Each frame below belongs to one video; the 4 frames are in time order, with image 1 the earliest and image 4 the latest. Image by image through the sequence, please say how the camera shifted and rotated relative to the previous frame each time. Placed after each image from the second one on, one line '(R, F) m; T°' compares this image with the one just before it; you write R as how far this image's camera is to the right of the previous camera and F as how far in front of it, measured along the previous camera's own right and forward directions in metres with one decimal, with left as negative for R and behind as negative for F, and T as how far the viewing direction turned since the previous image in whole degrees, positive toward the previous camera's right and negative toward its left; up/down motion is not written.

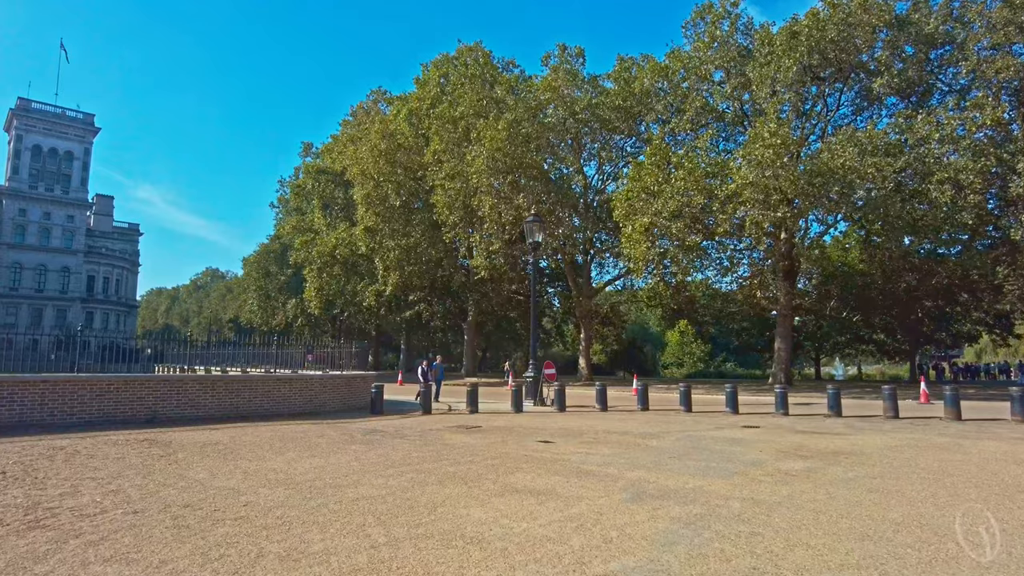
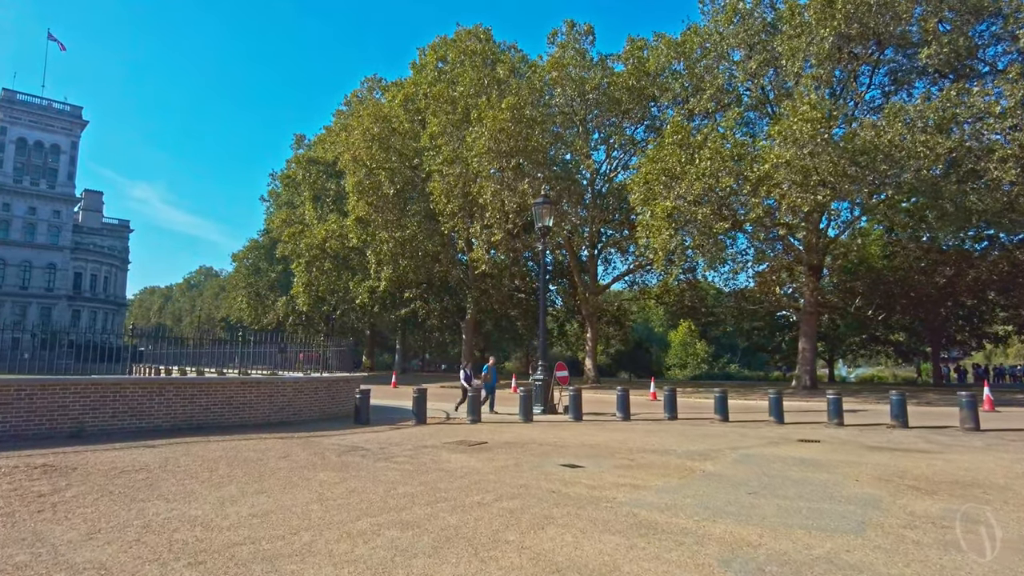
(-0.3, +2.6) m; 0°
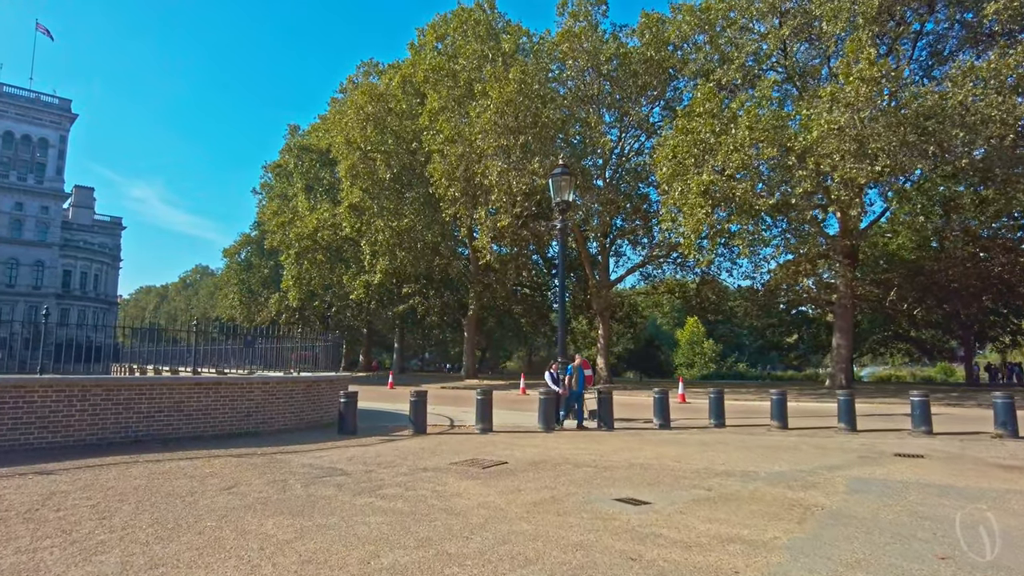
(-0.3, +2.7) m; 0°
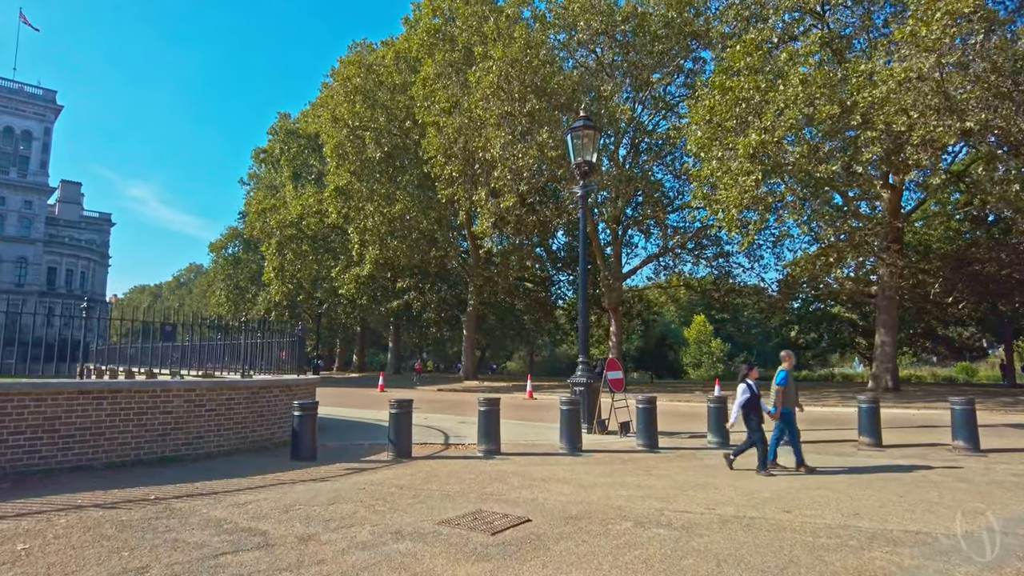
(-0.2, +3.2) m; 0°
